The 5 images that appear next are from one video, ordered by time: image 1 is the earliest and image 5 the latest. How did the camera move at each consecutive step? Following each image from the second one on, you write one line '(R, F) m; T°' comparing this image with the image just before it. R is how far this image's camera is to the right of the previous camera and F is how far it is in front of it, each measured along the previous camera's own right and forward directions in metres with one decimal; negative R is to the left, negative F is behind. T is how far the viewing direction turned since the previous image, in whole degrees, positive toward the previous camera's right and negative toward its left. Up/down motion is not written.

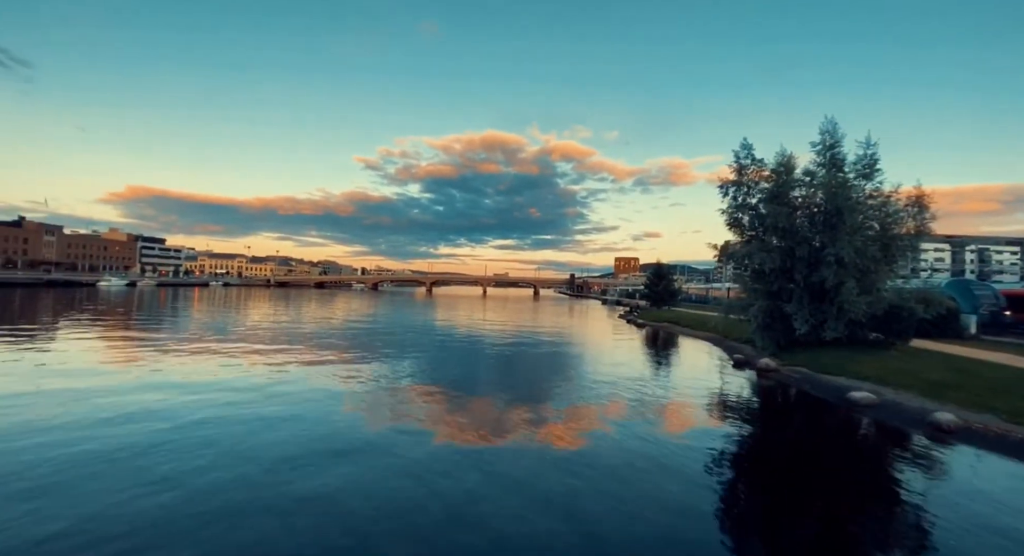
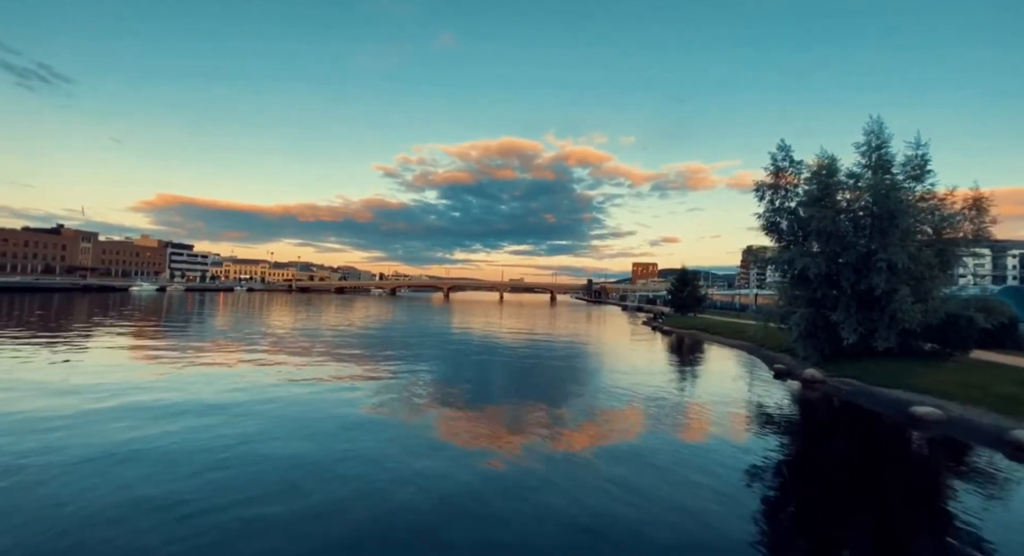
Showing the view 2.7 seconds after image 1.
(-0.4, +0.3) m; -2°
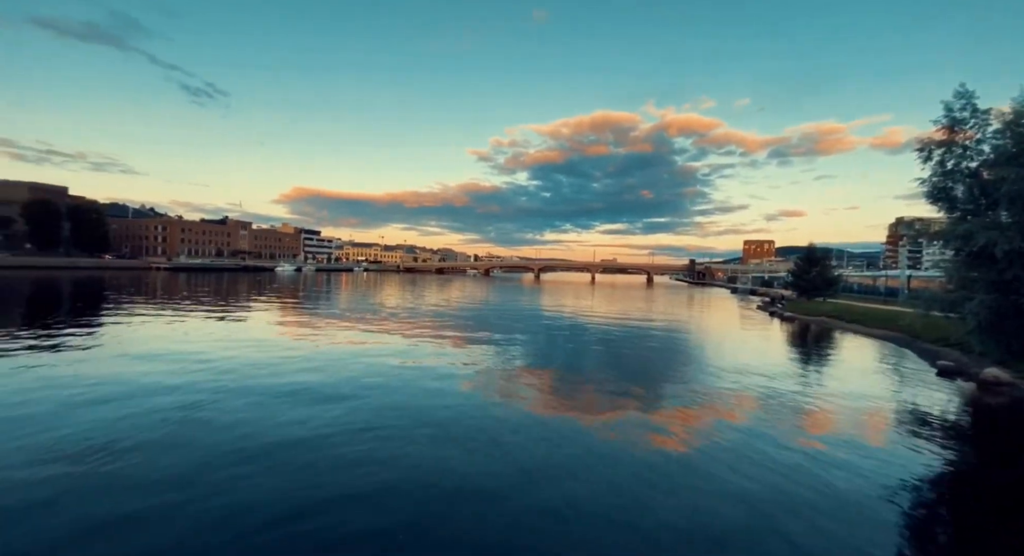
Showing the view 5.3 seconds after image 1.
(-0.3, +1.0) m; -10°
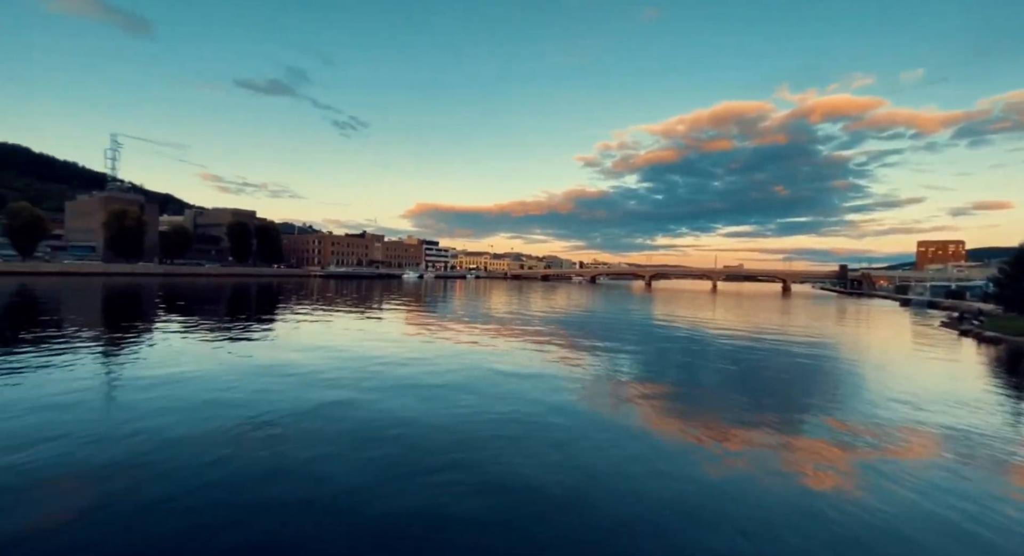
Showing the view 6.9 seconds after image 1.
(-0.3, +1.4) m; -12°
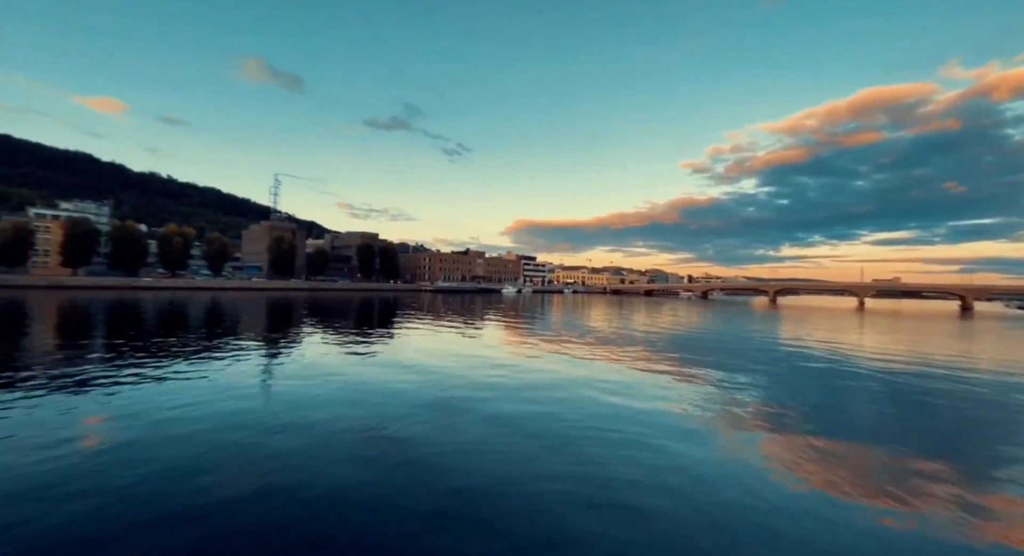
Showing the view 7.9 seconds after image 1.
(-0.3, +1.5) m; -11°
